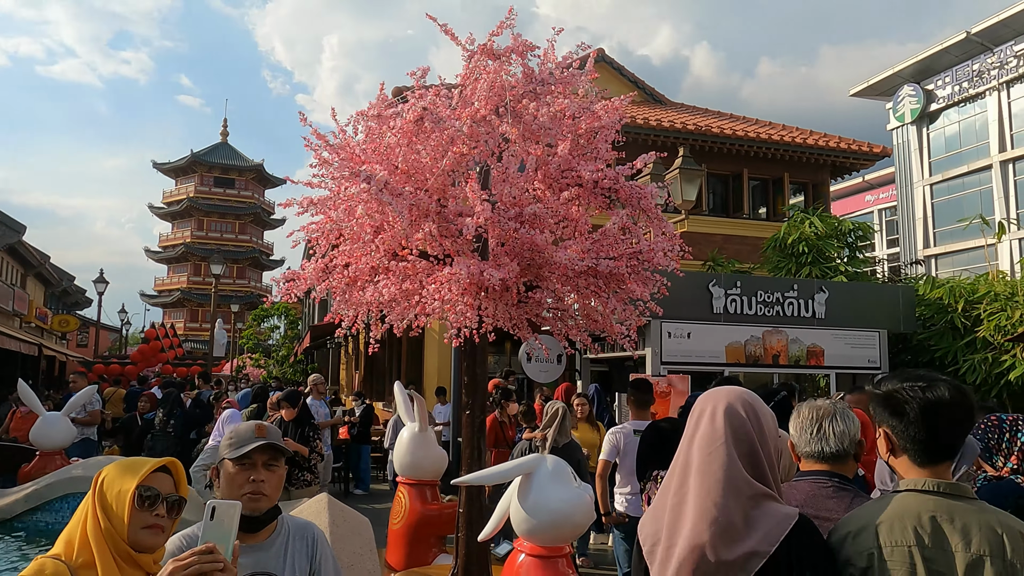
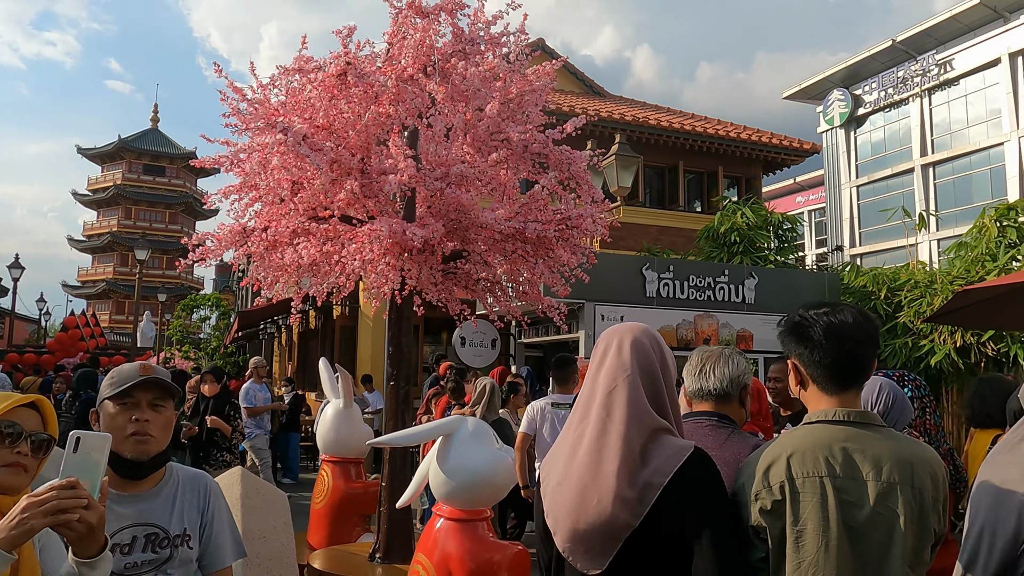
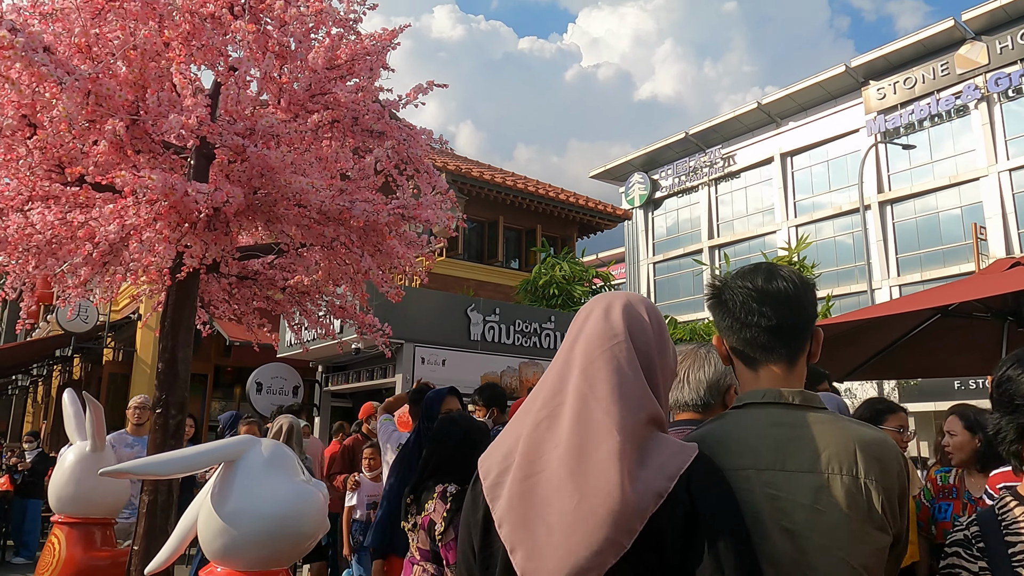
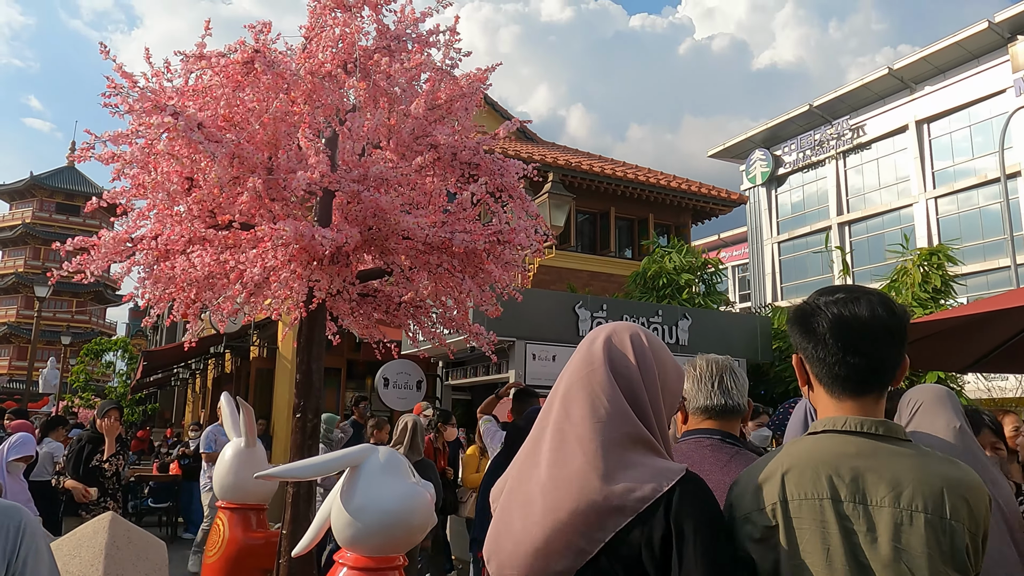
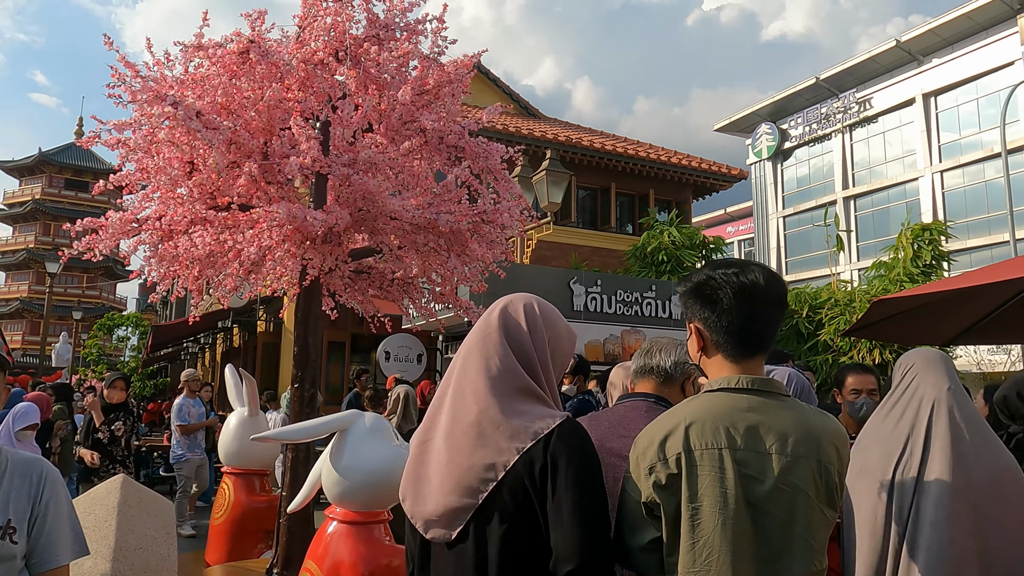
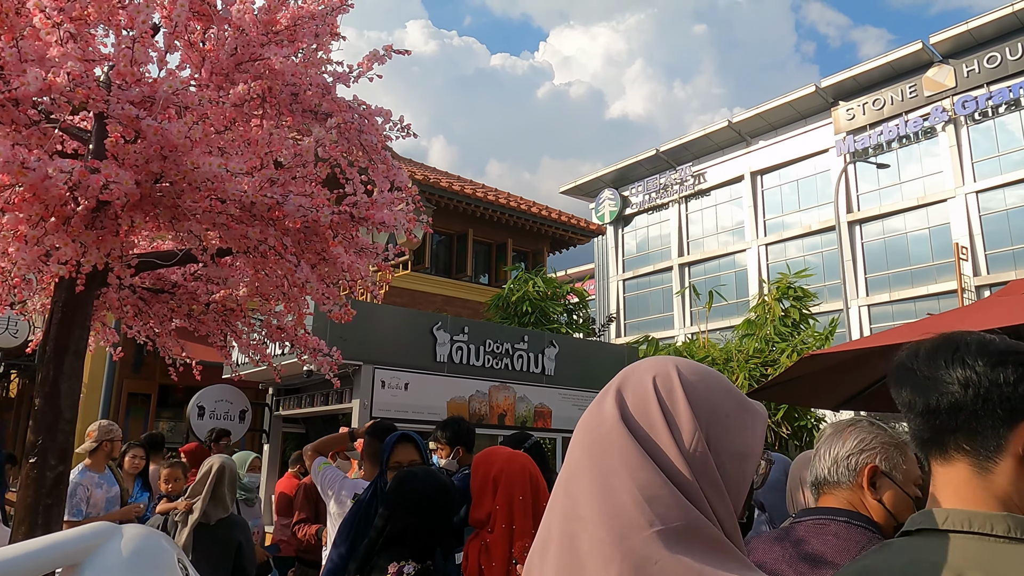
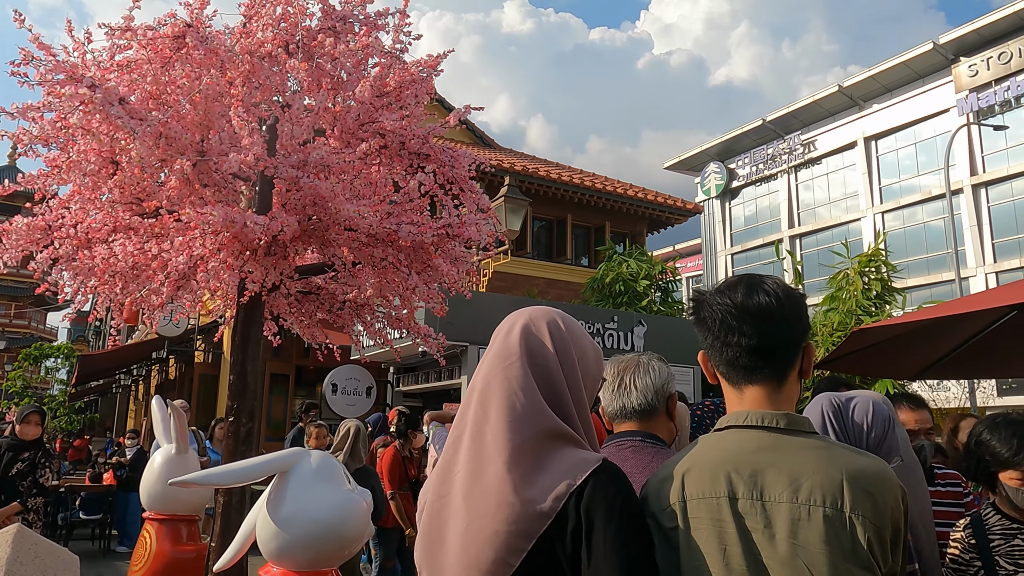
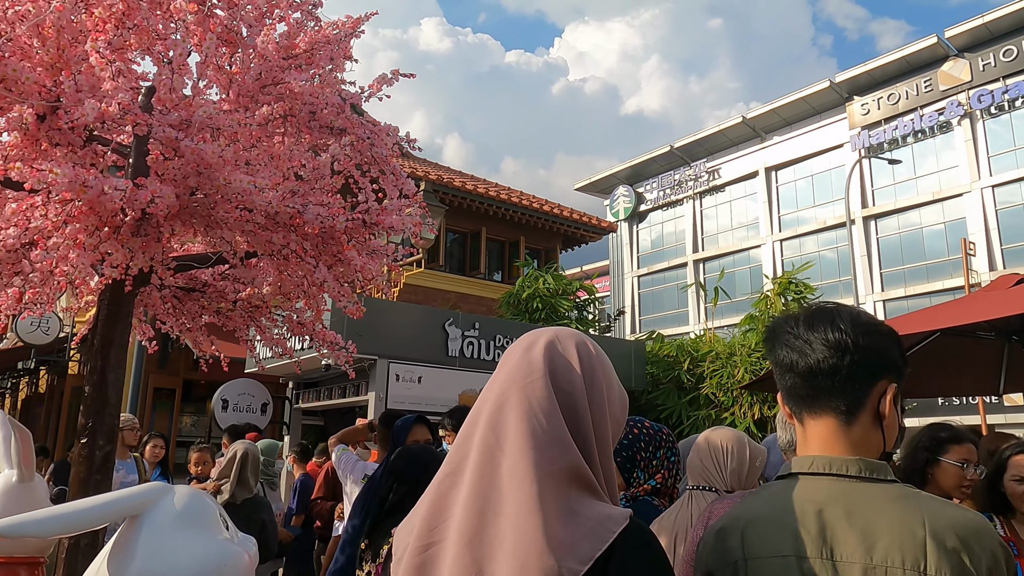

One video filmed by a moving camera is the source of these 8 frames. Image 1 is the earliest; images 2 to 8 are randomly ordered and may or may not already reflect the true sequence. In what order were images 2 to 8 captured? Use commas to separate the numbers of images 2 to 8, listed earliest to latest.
2, 5, 4, 7, 3, 8, 6
